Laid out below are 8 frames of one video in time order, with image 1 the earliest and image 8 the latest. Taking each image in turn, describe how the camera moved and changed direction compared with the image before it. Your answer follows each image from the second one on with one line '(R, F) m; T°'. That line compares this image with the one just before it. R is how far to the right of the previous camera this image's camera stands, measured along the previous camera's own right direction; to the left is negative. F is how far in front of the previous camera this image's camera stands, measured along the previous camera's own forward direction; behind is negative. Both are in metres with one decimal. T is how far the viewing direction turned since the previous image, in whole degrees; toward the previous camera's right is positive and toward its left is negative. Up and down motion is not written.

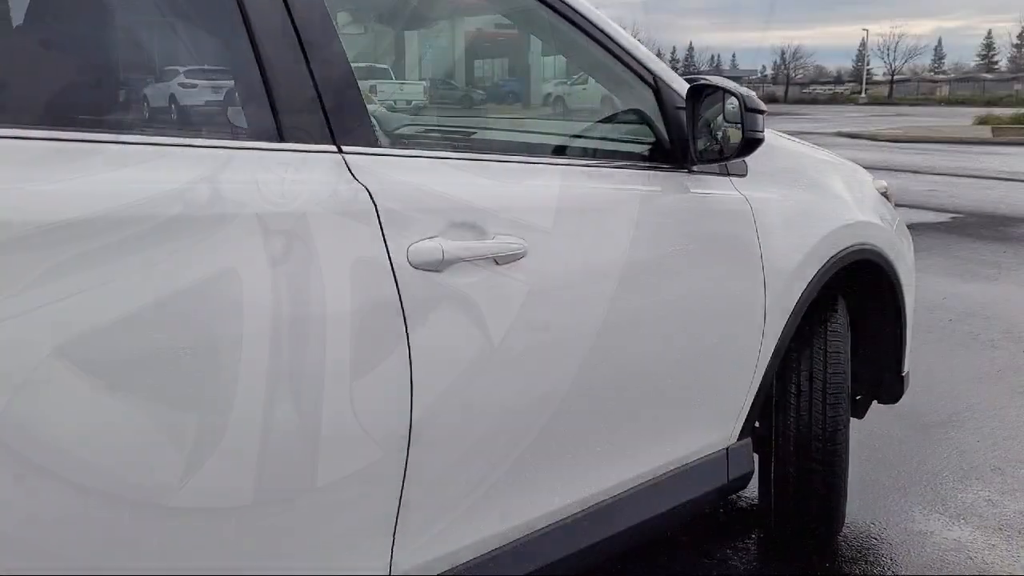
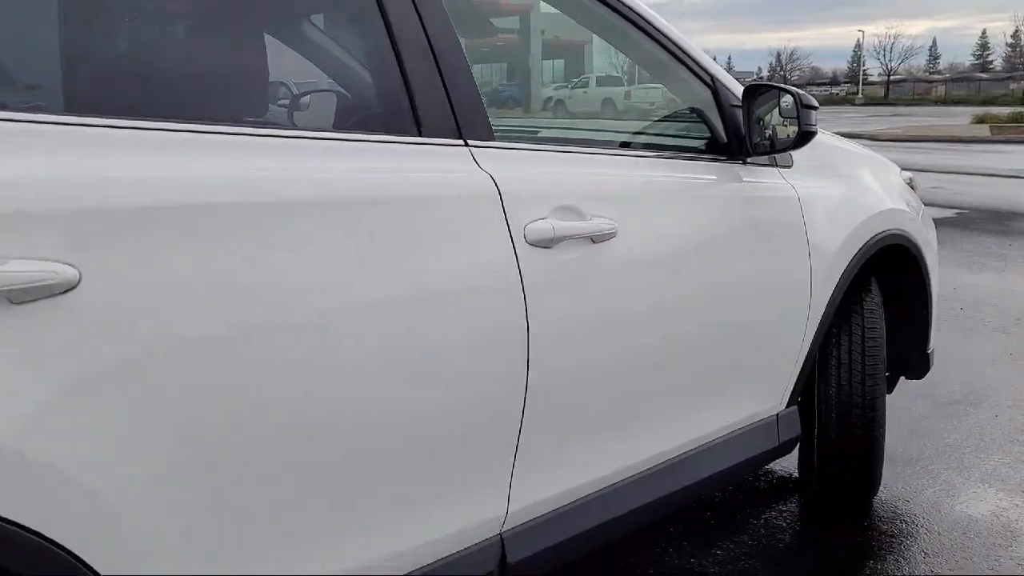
(-0.2, -0.3) m; 0°
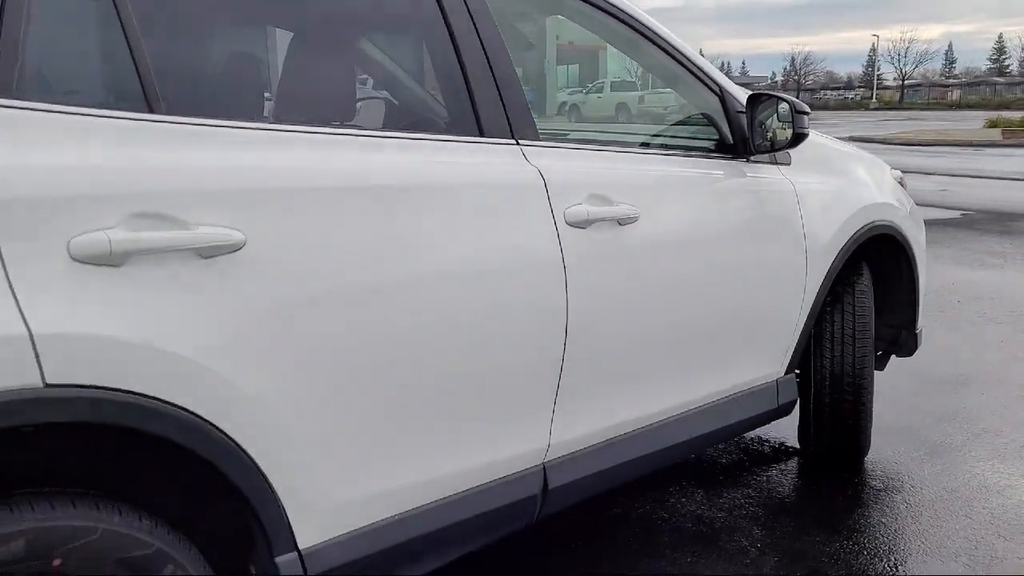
(-0.1, -0.4) m; -1°
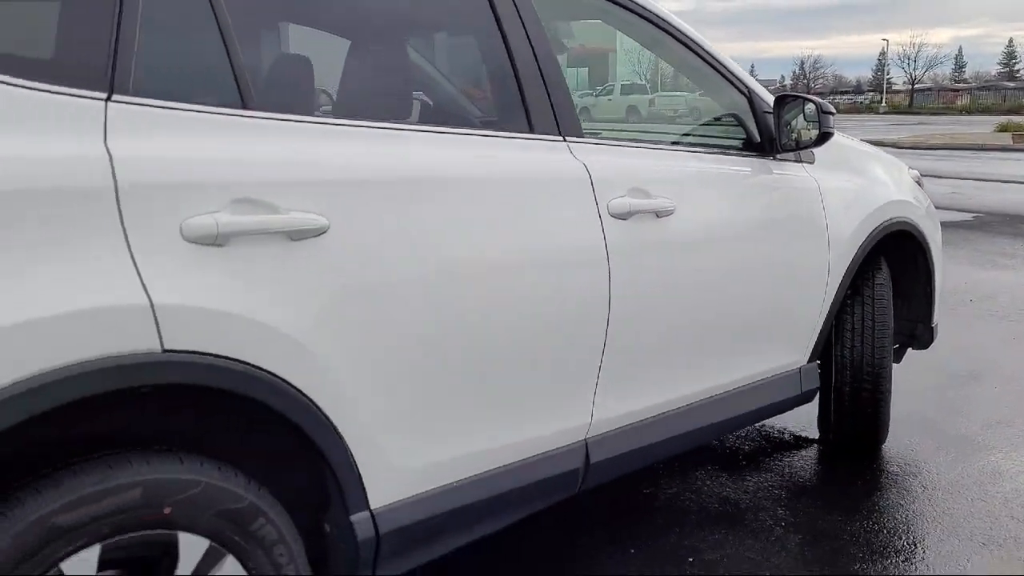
(-0.1, -0.2) m; 0°
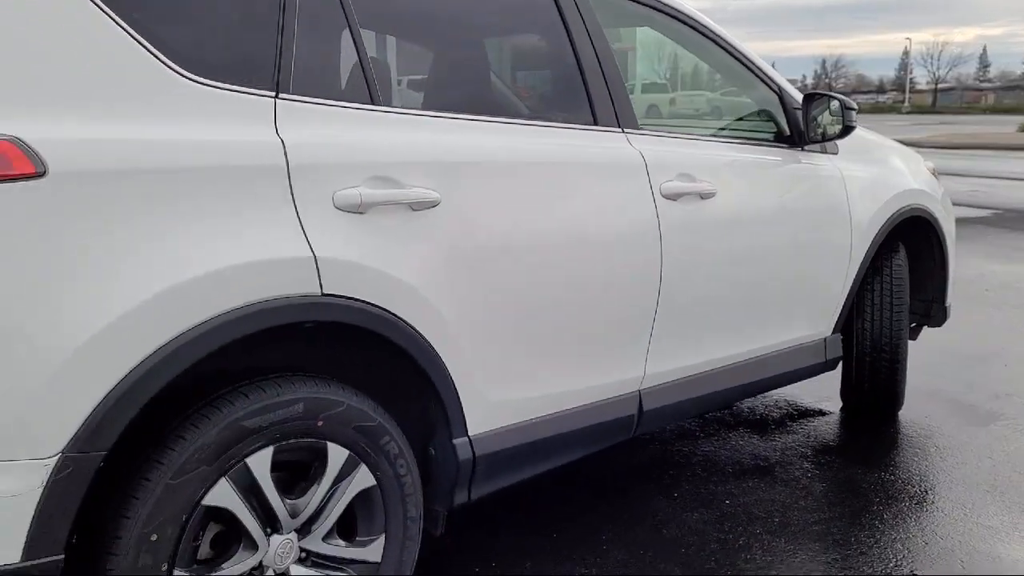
(-0.2, -0.4) m; -1°
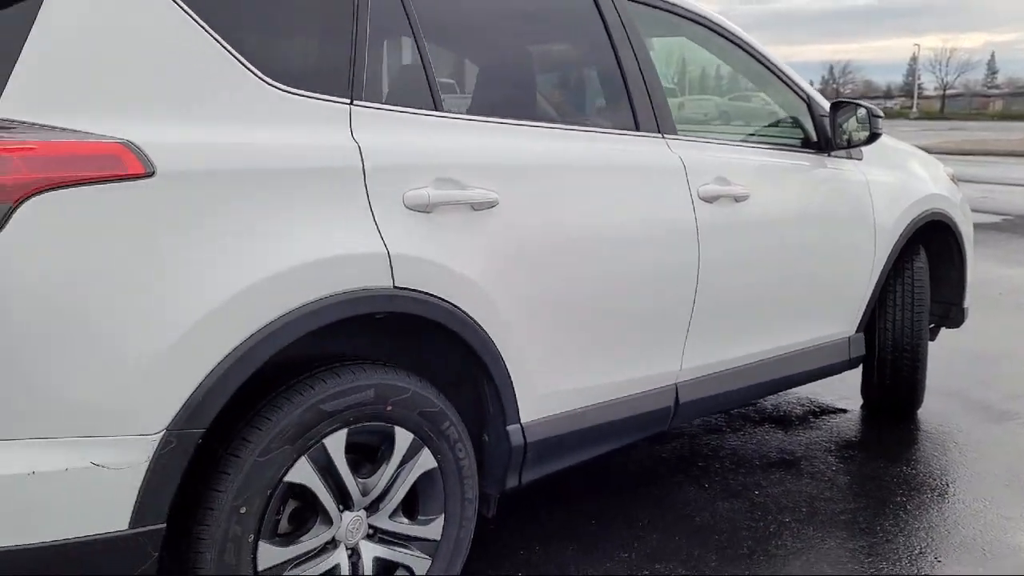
(-0.1, -0.1) m; 0°
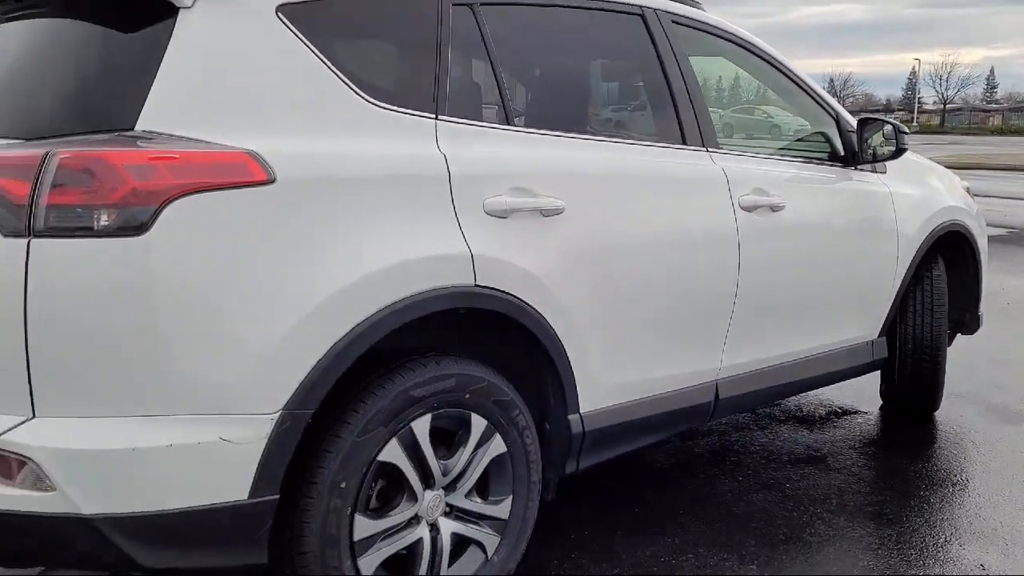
(-0.2, -0.2) m; 0°
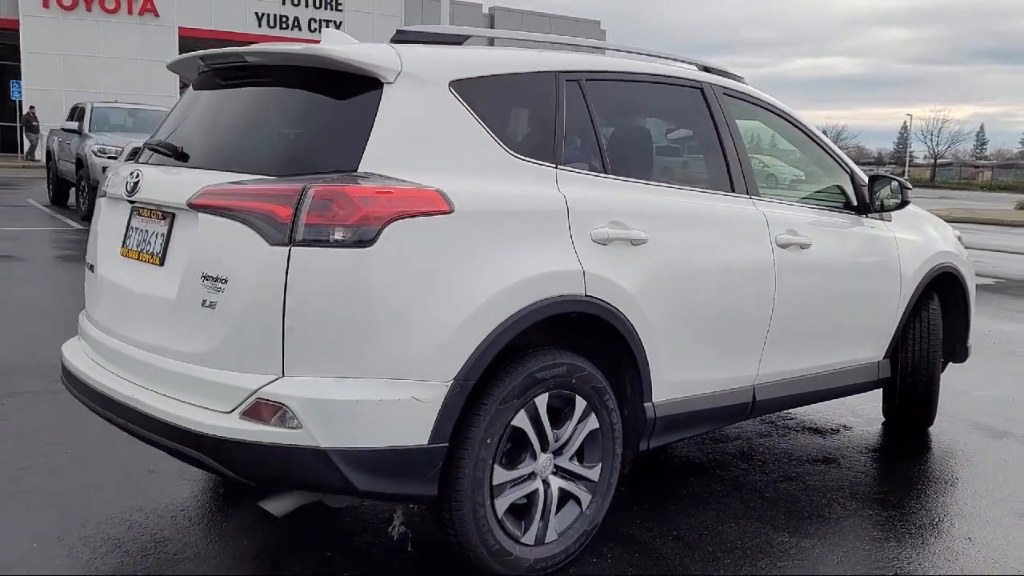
(-0.4, -0.7) m; +1°
